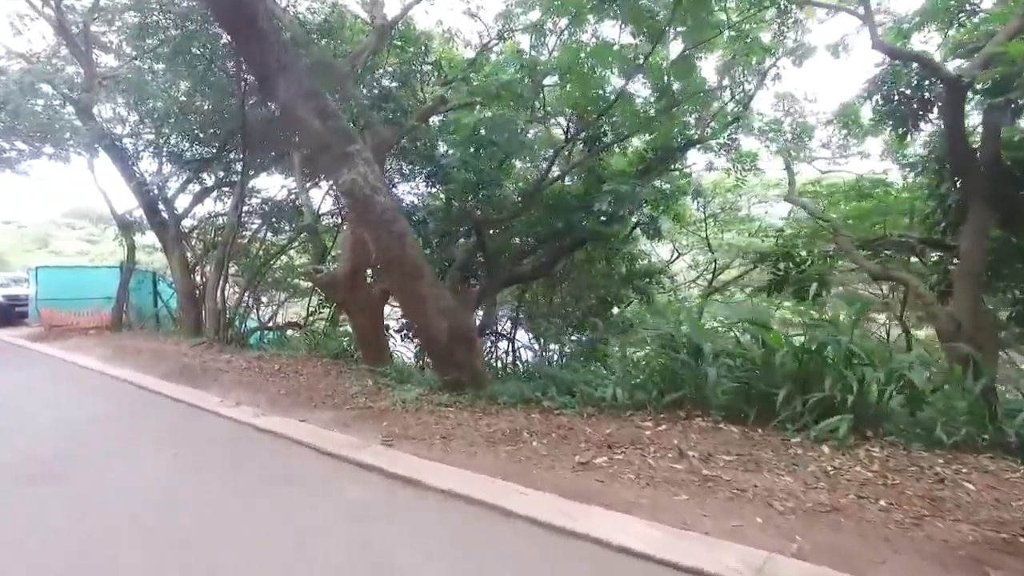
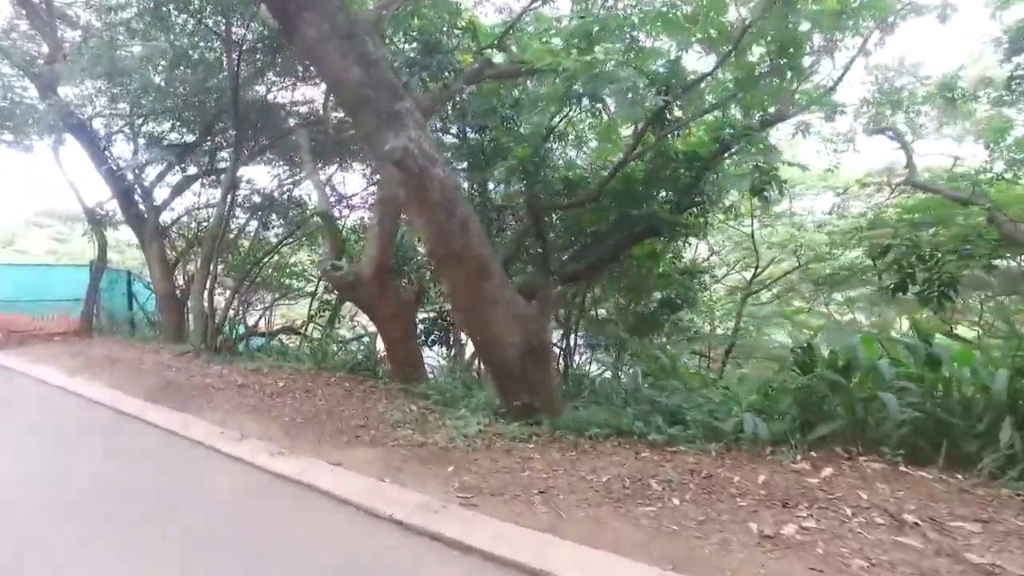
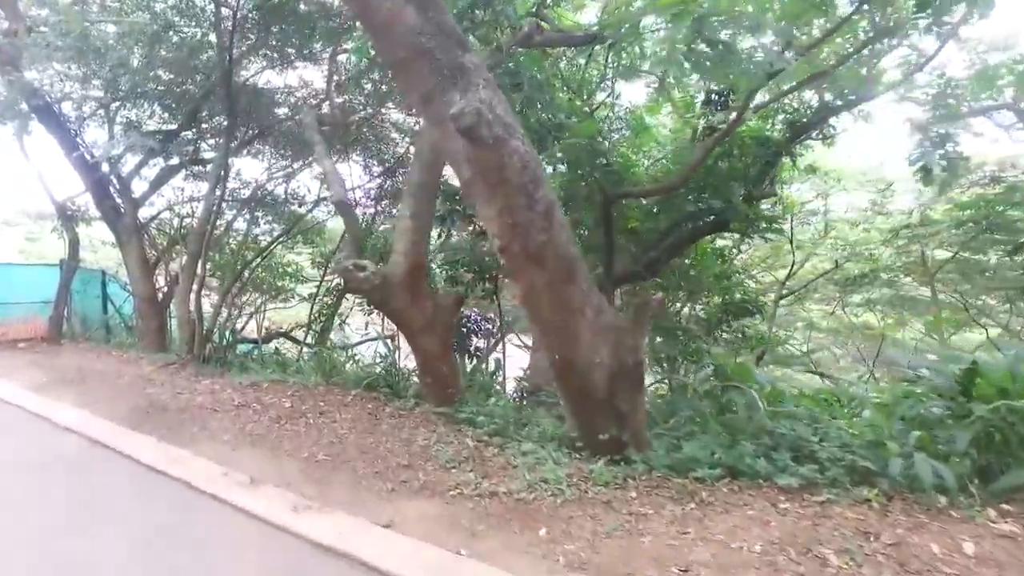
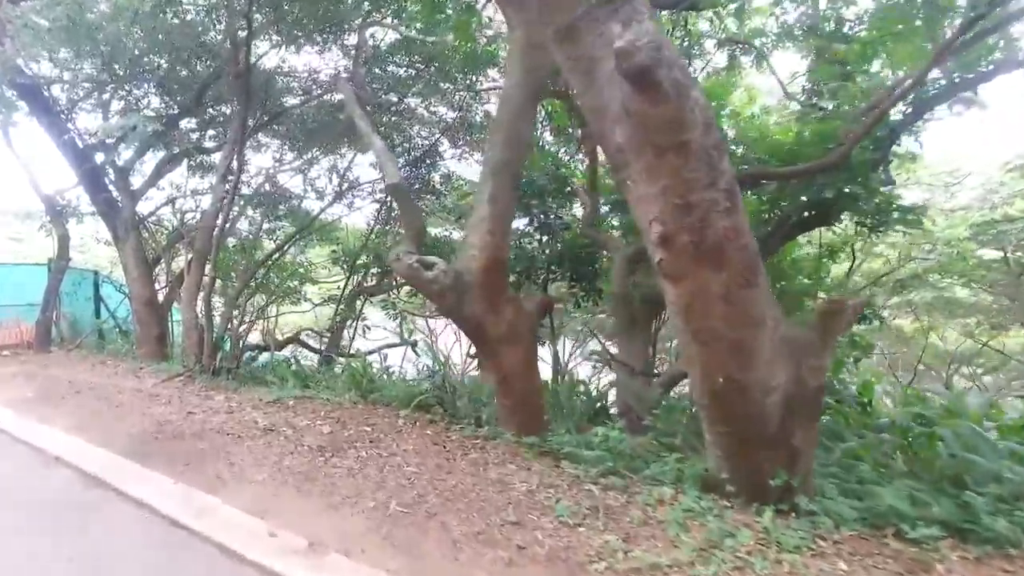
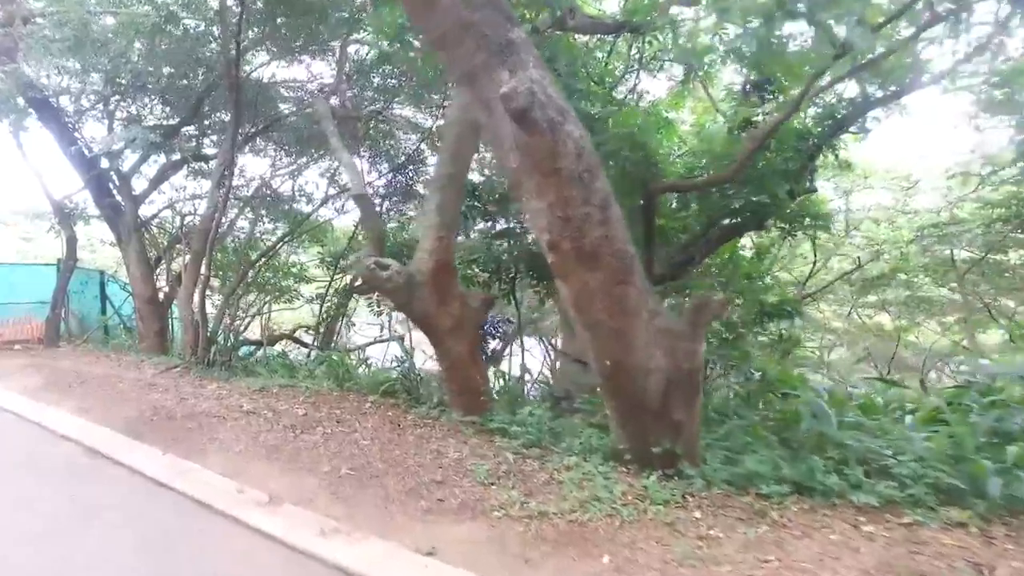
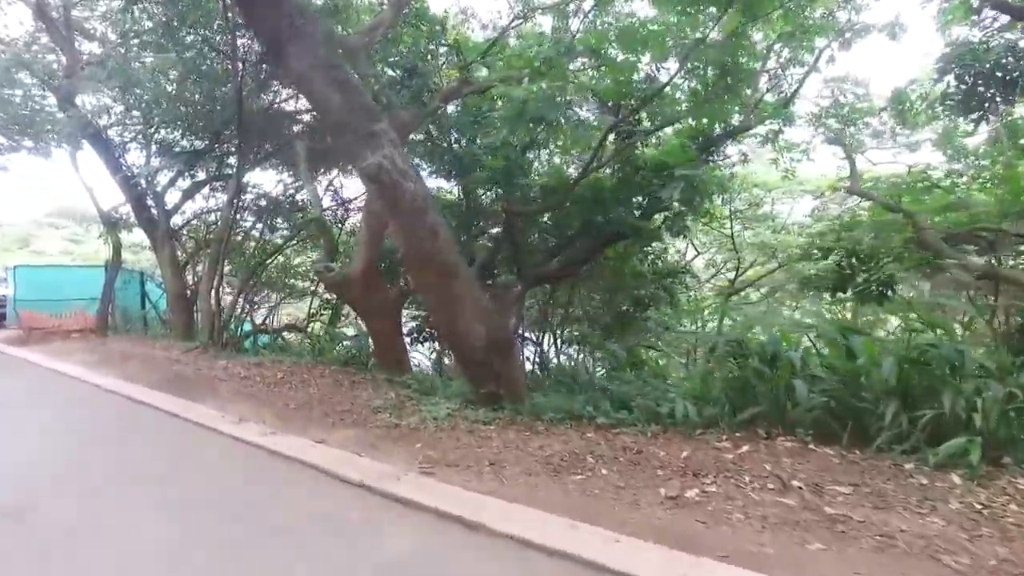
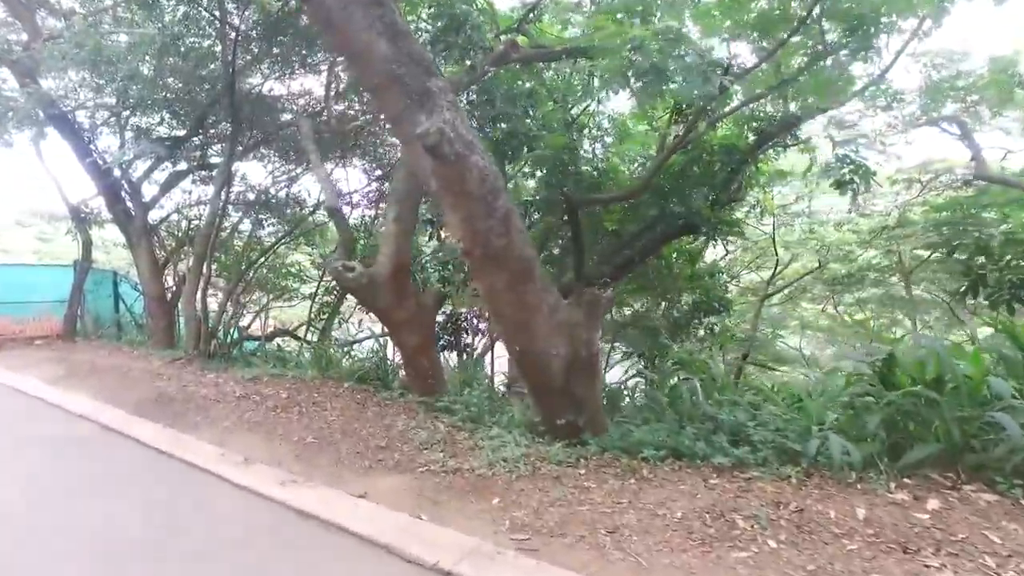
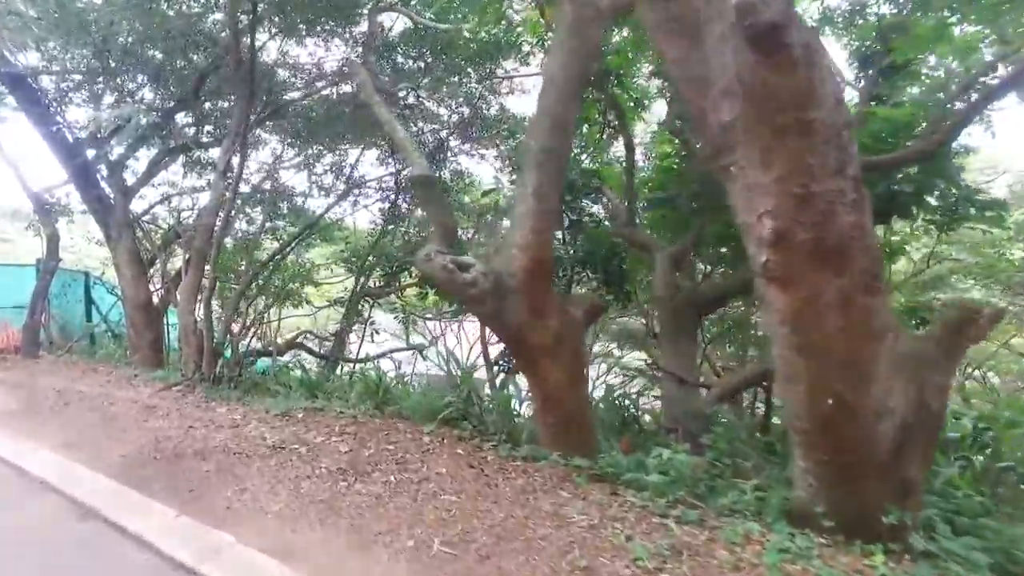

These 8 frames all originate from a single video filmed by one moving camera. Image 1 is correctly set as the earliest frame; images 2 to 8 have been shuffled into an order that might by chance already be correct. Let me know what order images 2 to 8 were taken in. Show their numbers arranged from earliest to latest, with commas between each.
6, 2, 7, 3, 5, 4, 8
